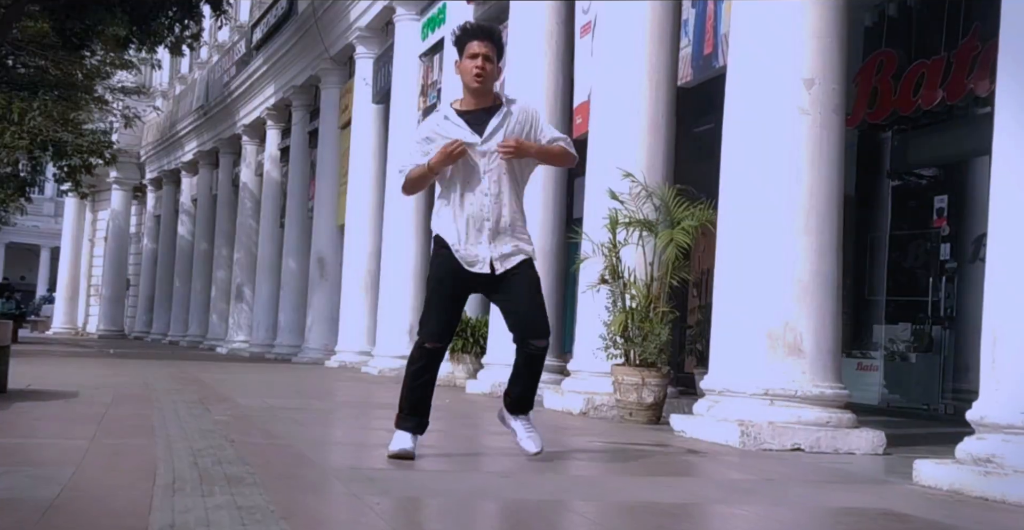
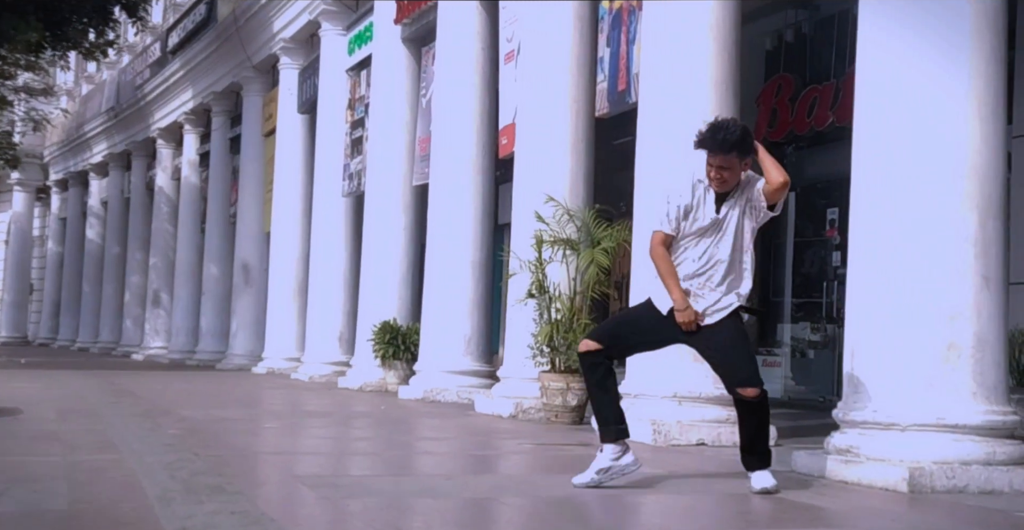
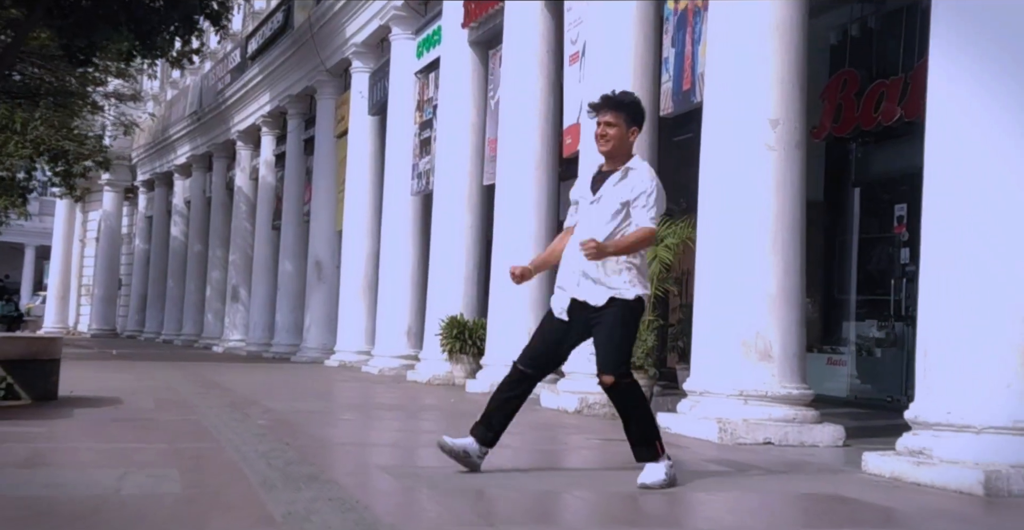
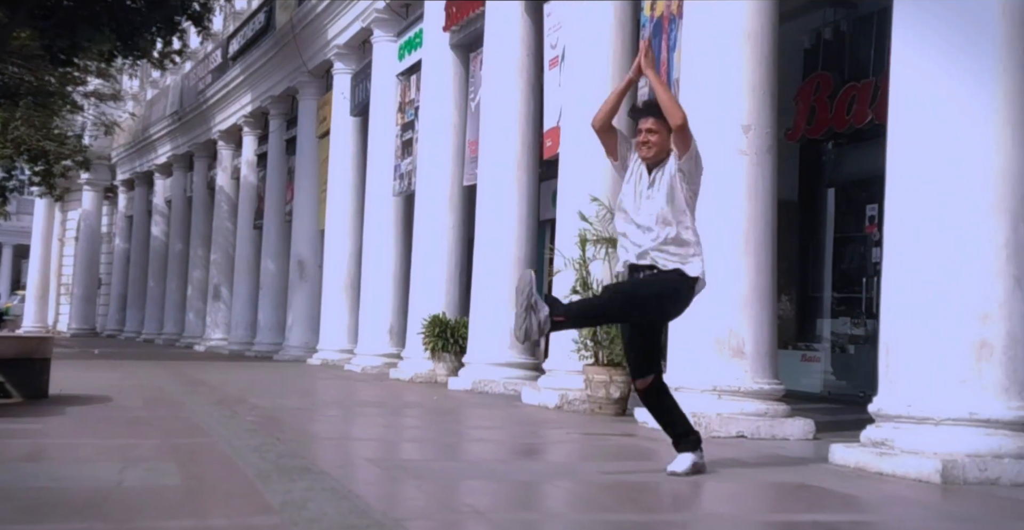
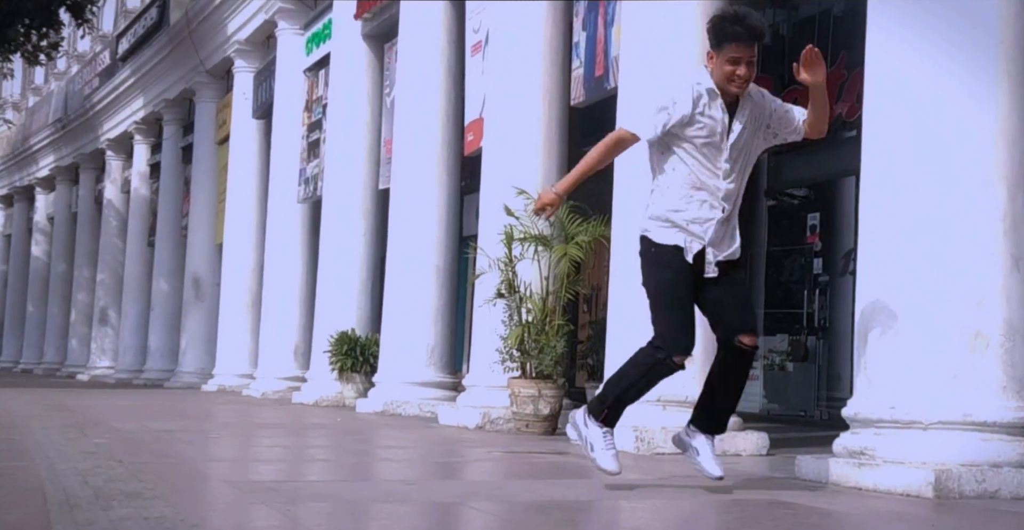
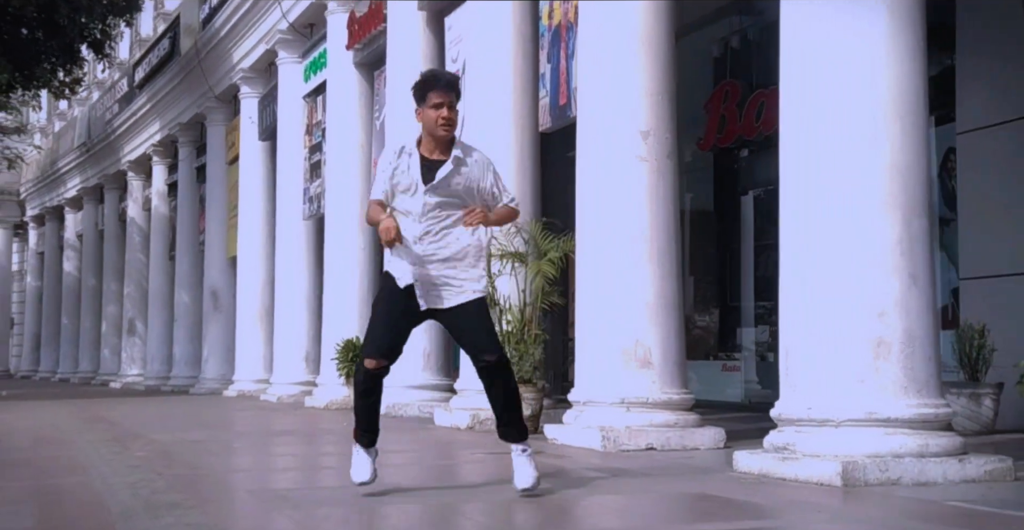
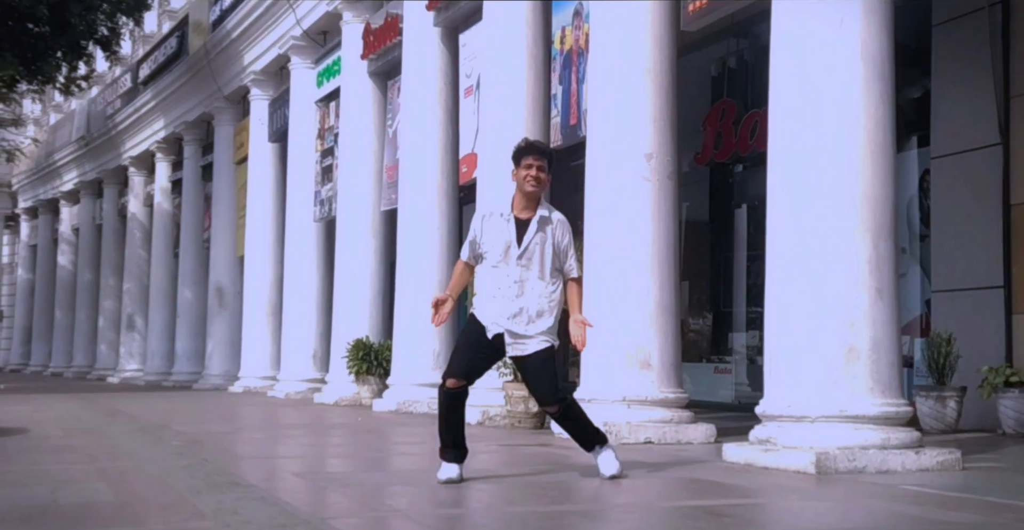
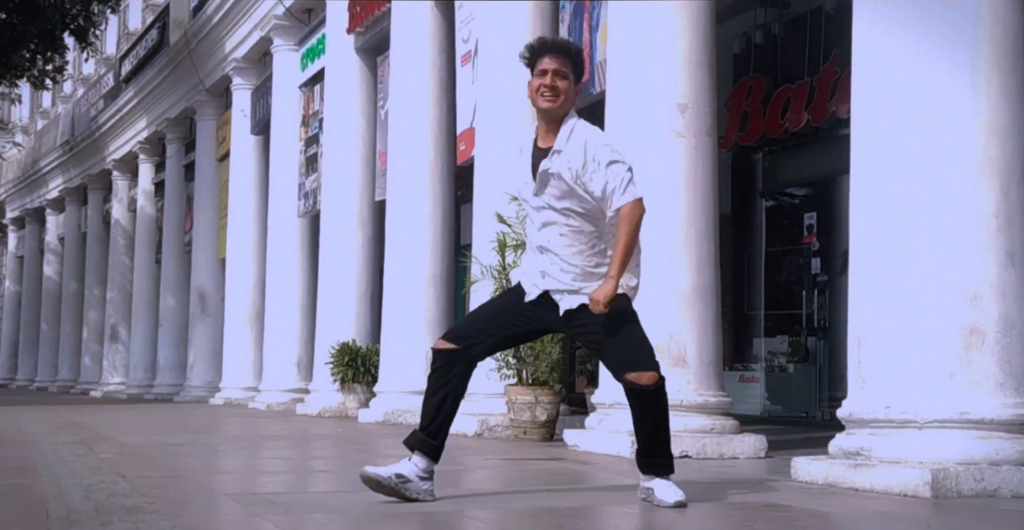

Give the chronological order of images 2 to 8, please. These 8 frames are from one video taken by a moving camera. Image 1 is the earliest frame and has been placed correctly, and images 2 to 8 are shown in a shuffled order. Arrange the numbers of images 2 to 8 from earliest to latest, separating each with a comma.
3, 4, 2, 5, 7, 8, 6
